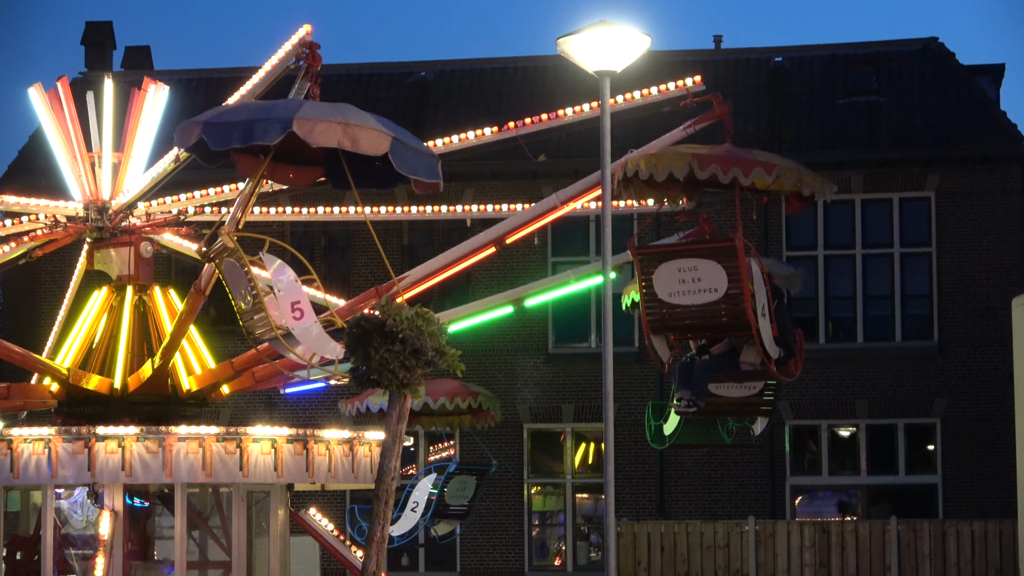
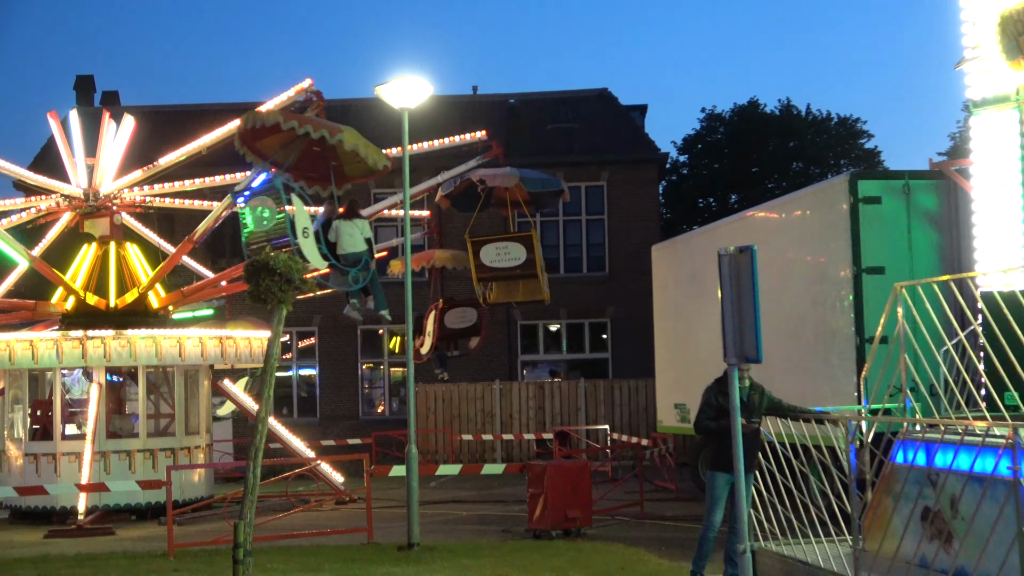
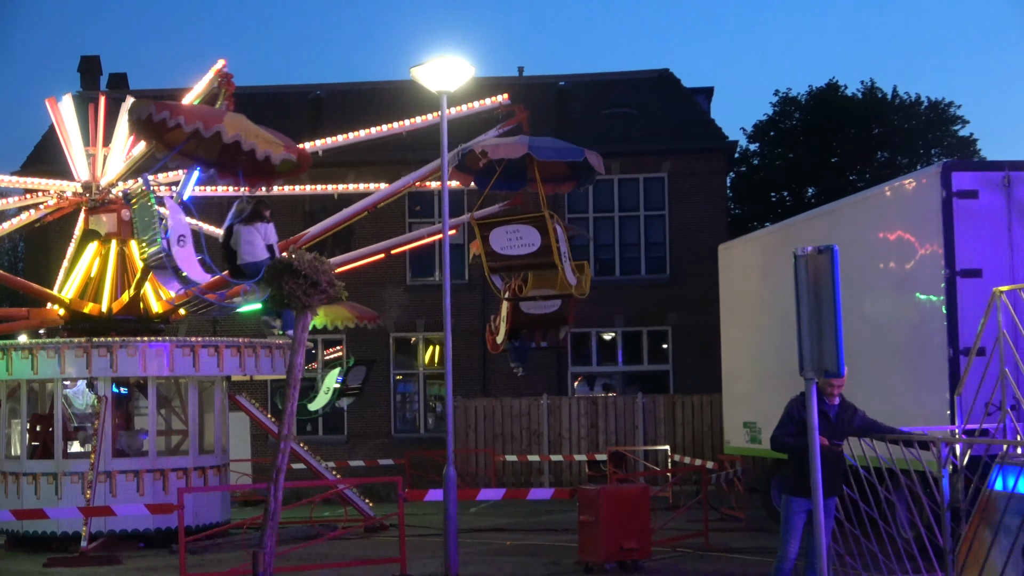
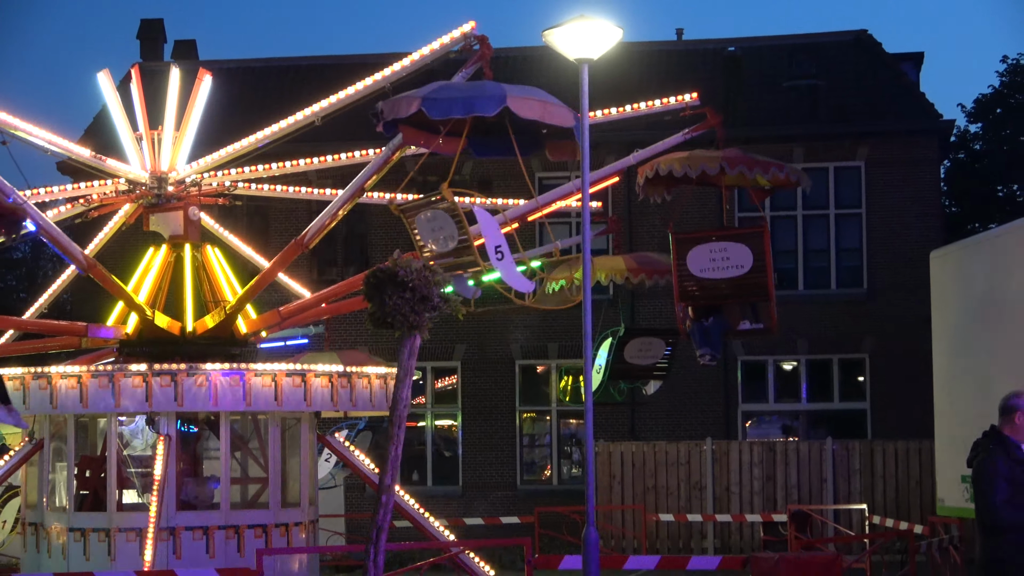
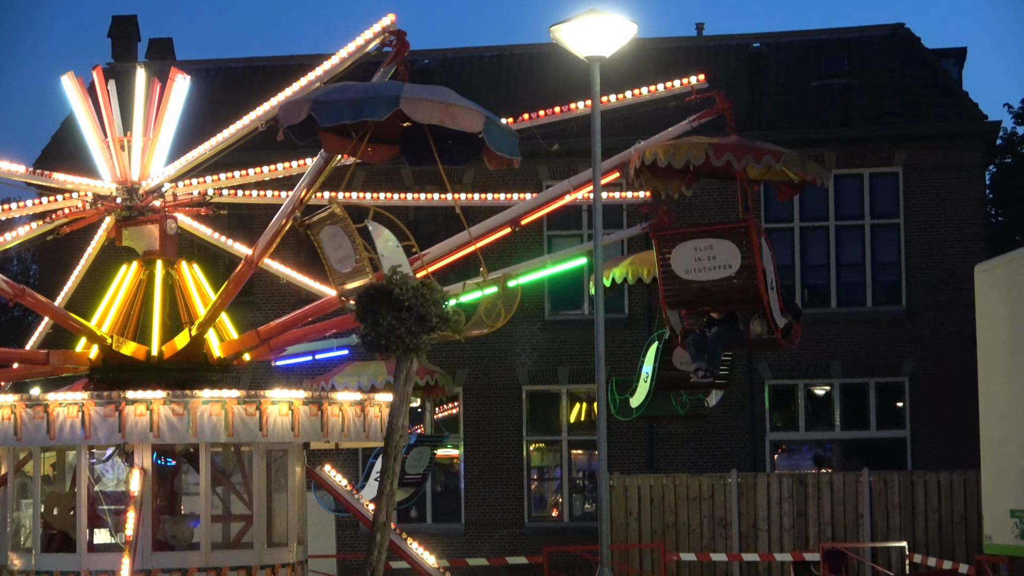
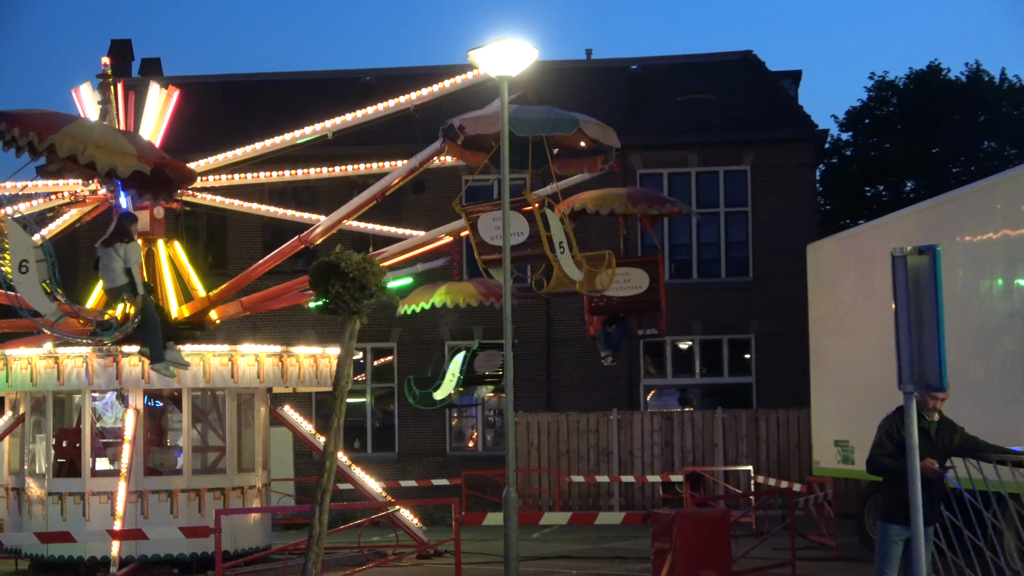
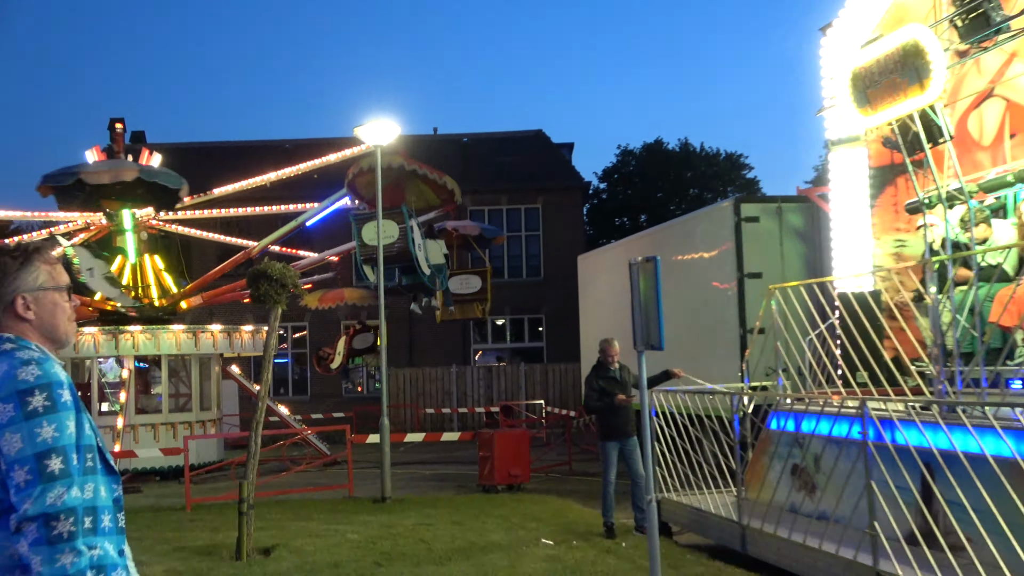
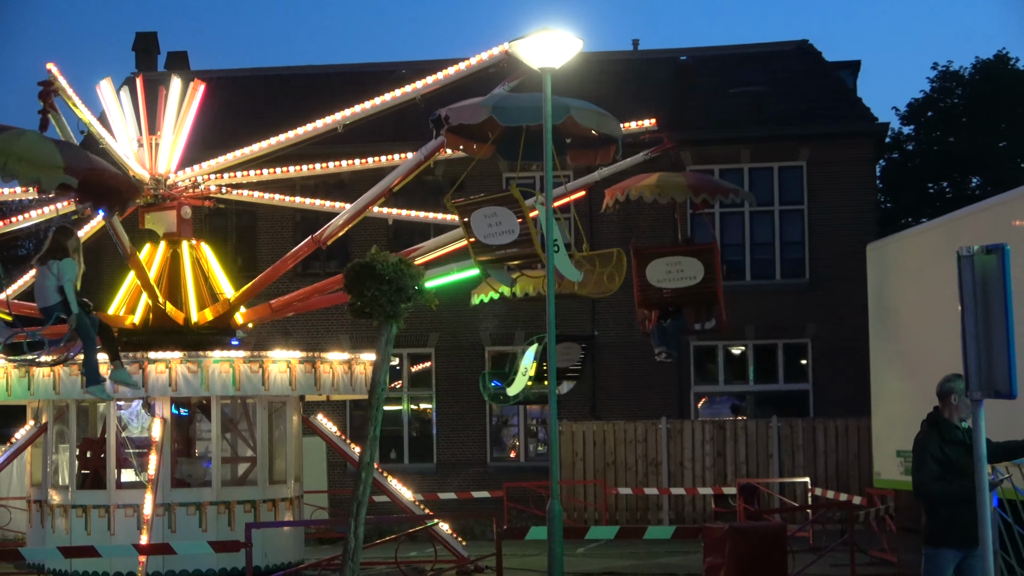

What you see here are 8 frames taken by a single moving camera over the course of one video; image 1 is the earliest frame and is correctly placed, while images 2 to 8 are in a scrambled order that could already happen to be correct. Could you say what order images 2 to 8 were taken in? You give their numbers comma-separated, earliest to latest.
5, 4, 8, 6, 3, 2, 7
